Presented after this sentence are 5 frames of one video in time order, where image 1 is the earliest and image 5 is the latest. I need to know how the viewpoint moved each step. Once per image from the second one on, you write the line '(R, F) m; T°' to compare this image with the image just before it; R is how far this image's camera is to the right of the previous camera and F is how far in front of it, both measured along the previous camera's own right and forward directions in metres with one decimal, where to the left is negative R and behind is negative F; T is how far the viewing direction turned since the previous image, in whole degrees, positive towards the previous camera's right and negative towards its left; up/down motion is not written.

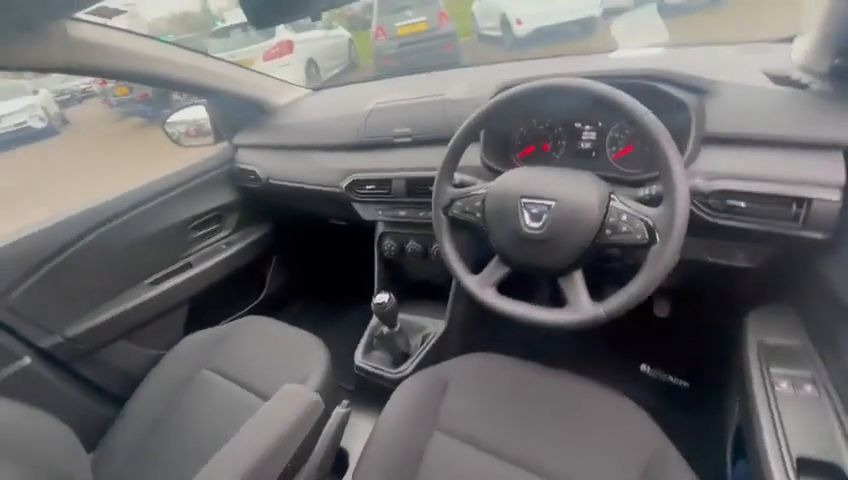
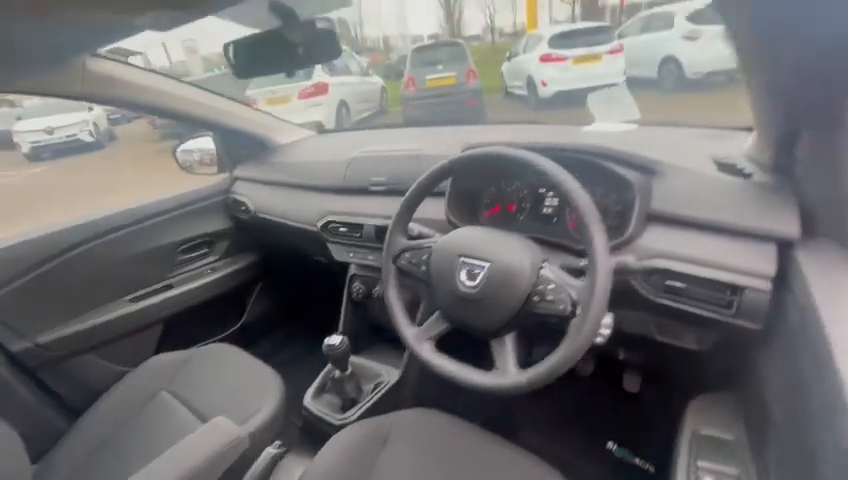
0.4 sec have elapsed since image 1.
(+0.2, 0.0) m; -3°
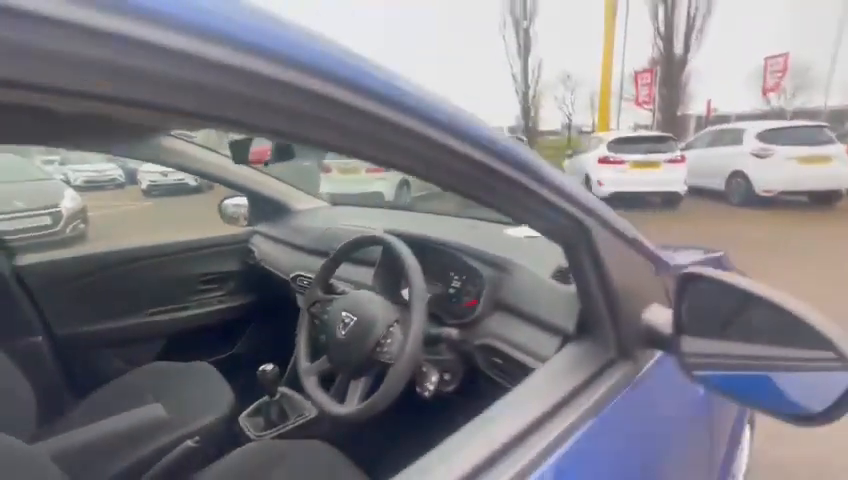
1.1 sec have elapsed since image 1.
(+0.5, -0.3) m; -9°
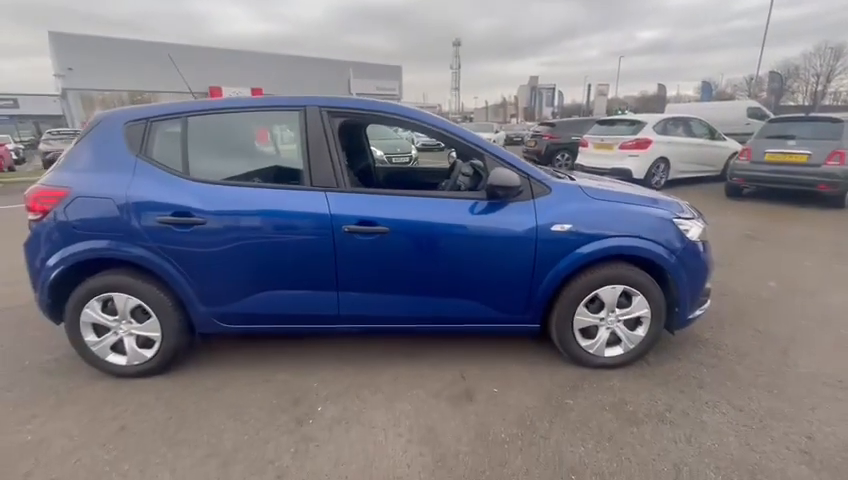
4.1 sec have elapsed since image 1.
(+2.1, -1.8) m; -39°
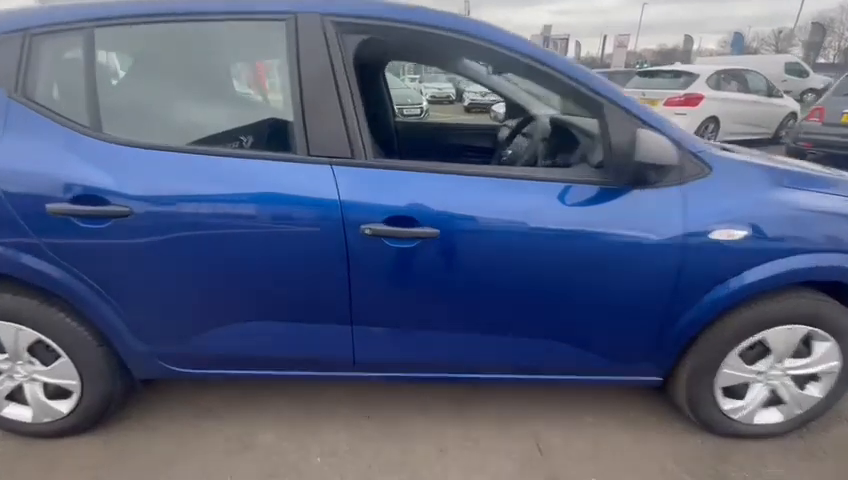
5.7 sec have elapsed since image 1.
(-0.3, +1.3) m; 0°
